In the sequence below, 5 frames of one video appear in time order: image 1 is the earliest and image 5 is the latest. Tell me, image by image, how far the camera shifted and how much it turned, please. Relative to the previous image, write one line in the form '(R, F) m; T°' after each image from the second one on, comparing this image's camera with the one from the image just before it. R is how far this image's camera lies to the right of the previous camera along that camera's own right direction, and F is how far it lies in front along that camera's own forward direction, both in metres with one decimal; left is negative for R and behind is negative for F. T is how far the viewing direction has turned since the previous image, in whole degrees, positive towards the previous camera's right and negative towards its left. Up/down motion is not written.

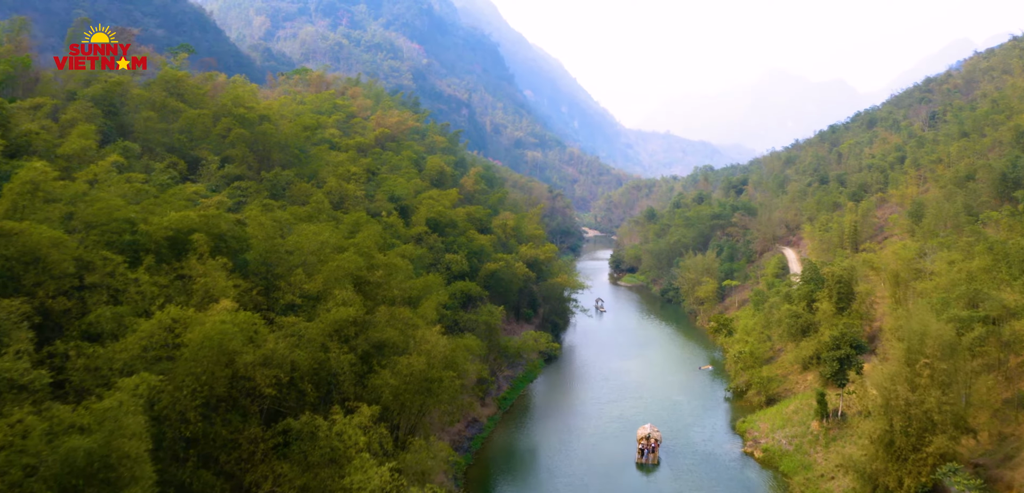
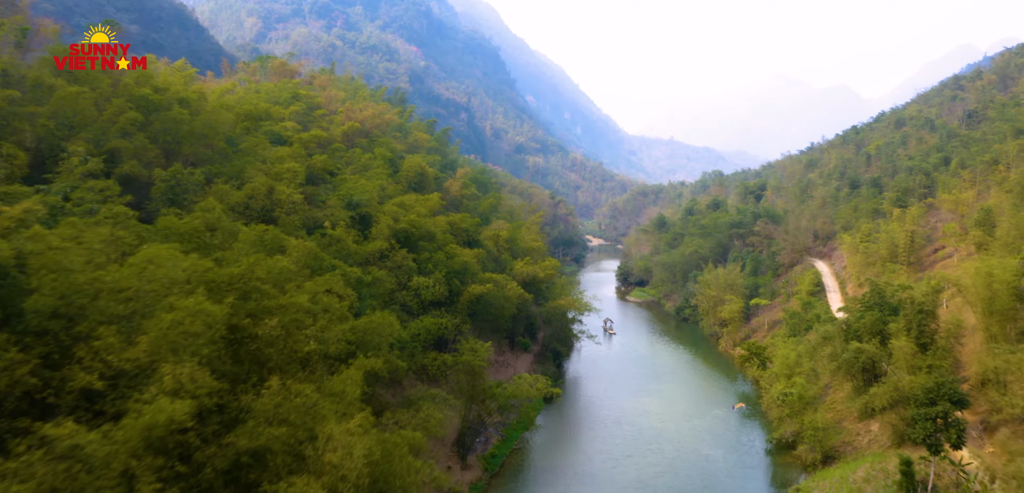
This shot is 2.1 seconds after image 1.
(+0.3, +5.5) m; 0°
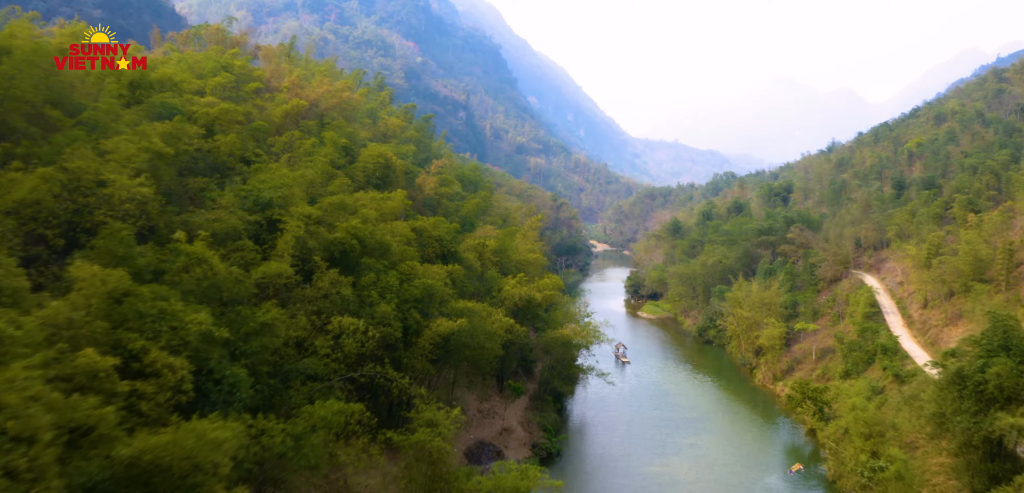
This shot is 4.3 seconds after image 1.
(+0.3, +6.5) m; 0°
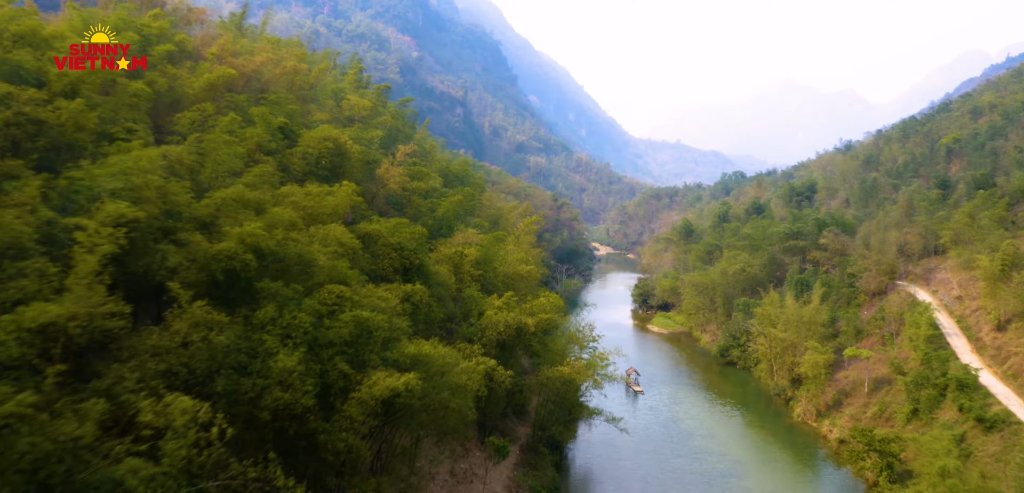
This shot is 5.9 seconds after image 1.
(+0.3, +5.1) m; 0°
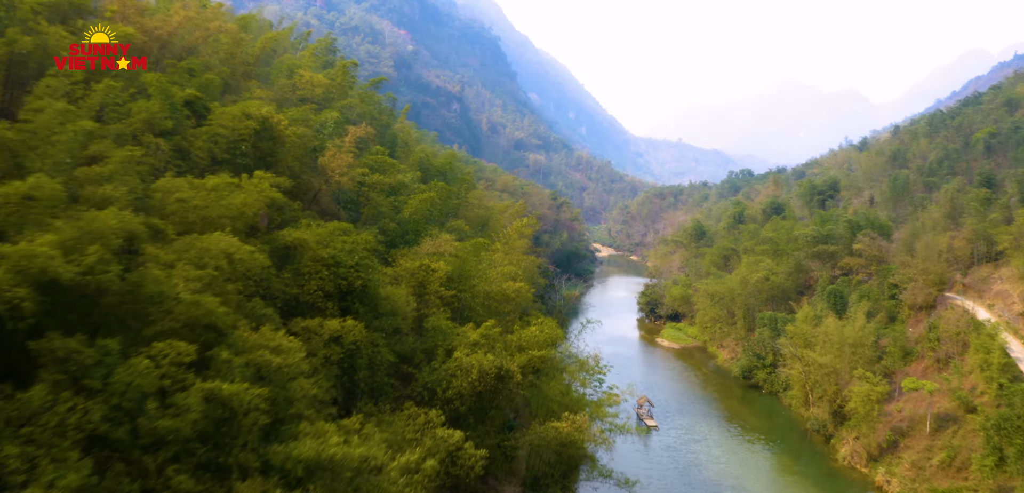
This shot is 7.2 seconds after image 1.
(+0.3, +4.2) m; 0°
